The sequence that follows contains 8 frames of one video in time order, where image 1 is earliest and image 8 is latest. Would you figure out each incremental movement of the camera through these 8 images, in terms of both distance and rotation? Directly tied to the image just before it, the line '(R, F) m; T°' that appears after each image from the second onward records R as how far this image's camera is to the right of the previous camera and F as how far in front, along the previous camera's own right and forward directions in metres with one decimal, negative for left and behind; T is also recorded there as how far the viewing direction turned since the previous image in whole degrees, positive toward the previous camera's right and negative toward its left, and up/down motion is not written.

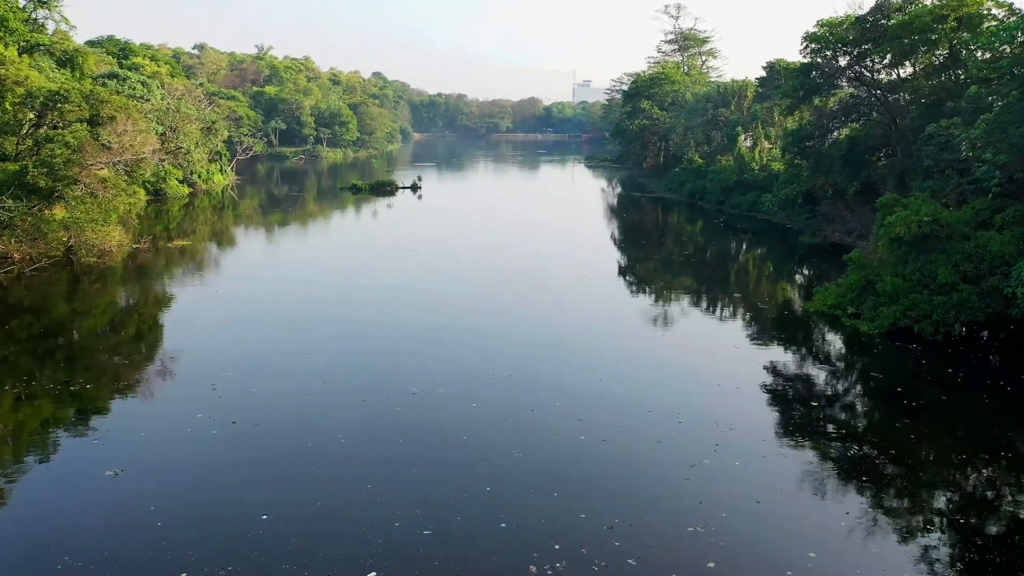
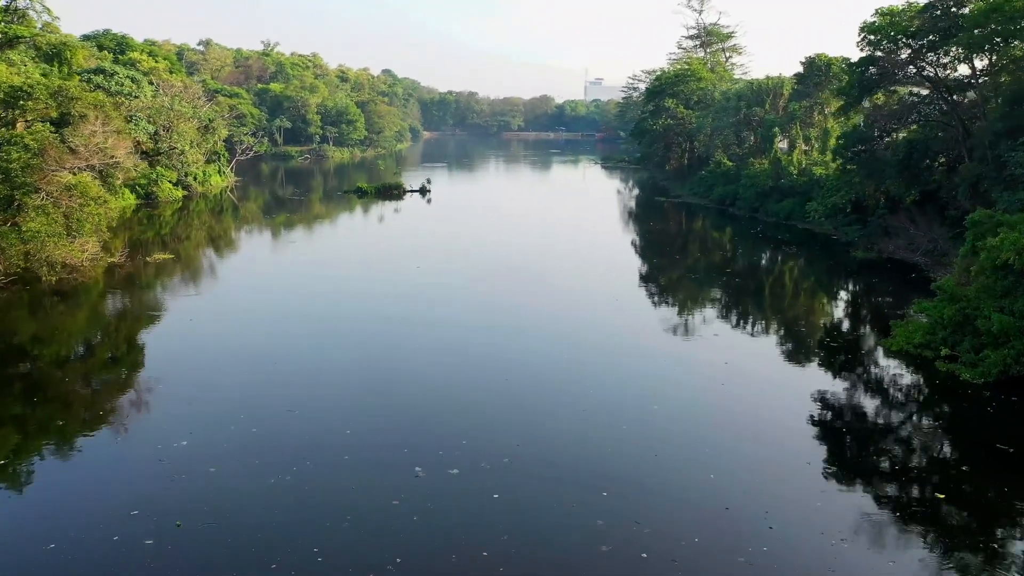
(-0.2, +1.7) m; -1°
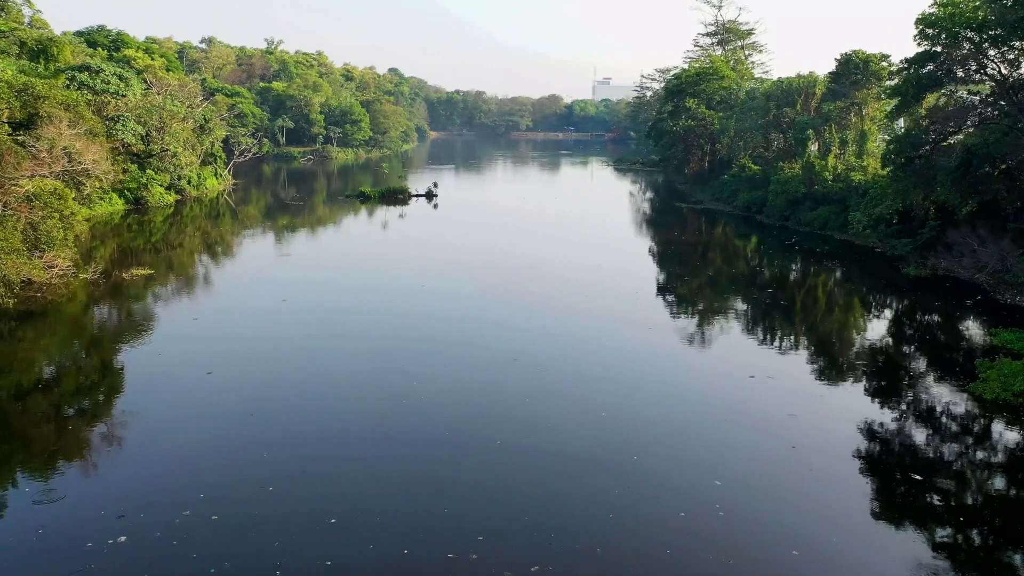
(-0.2, +1.5) m; 0°
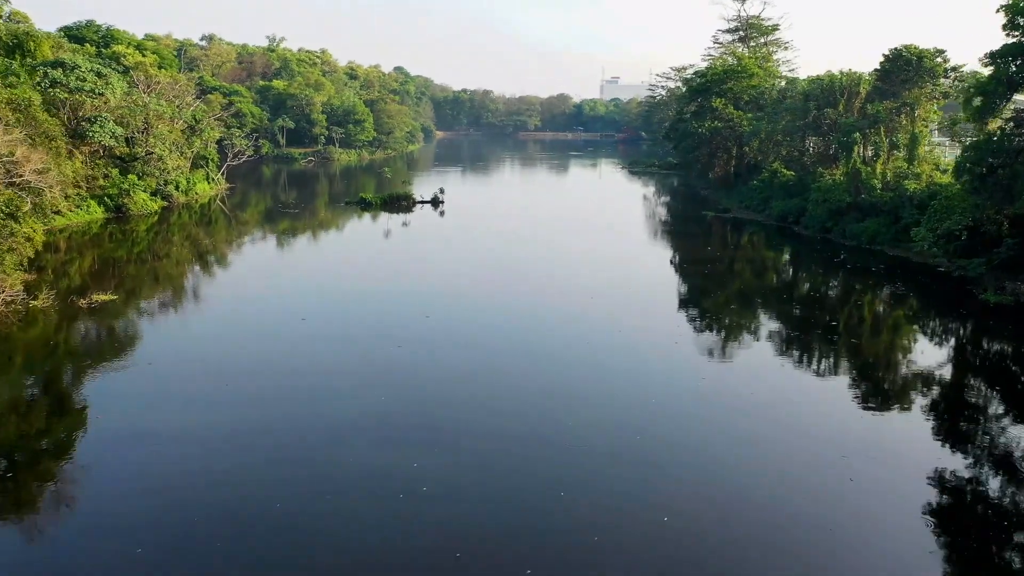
(-0.2, +1.8) m; 0°
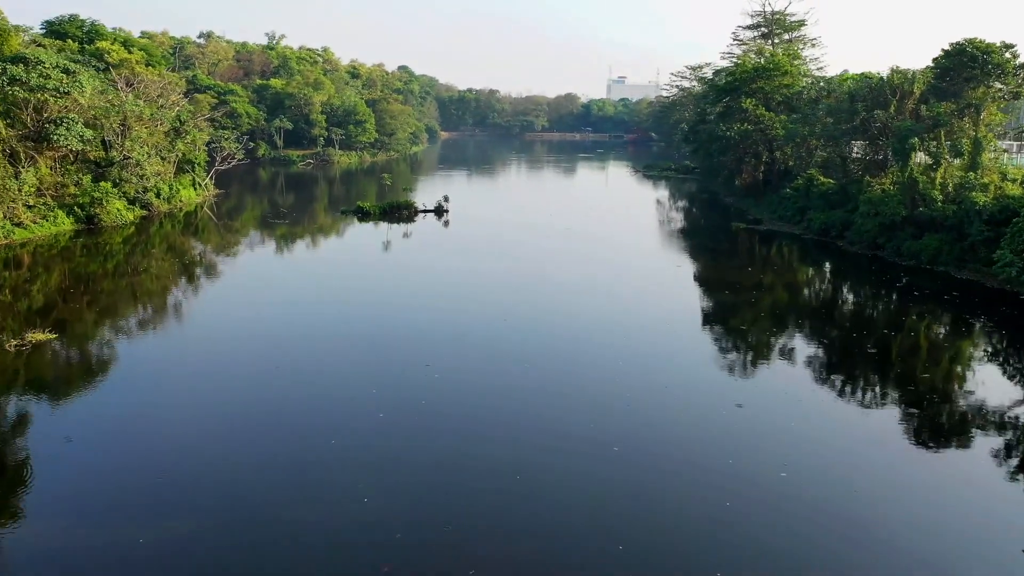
(-0.2, +2.0) m; 0°
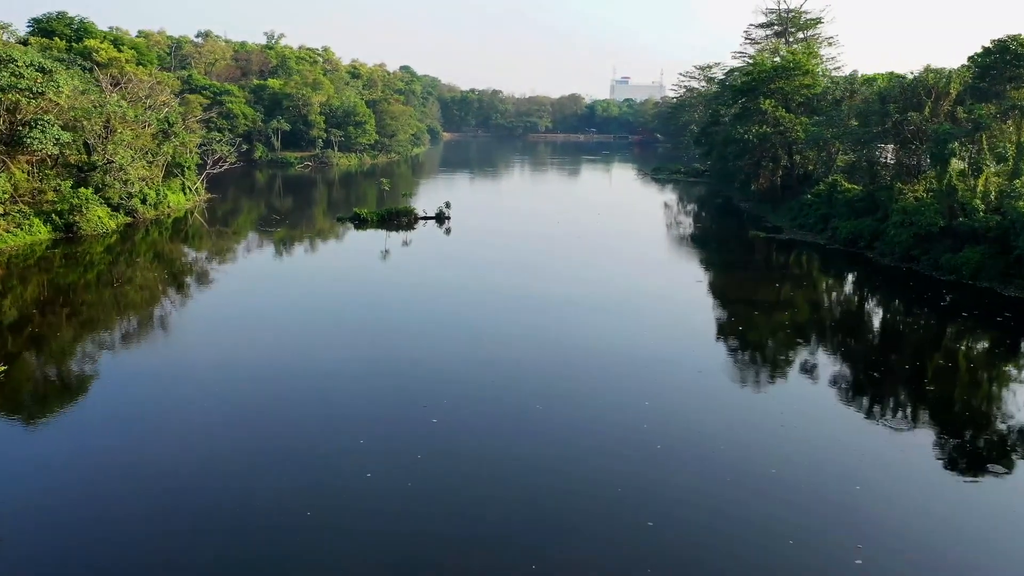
(-0.1, +1.1) m; 0°
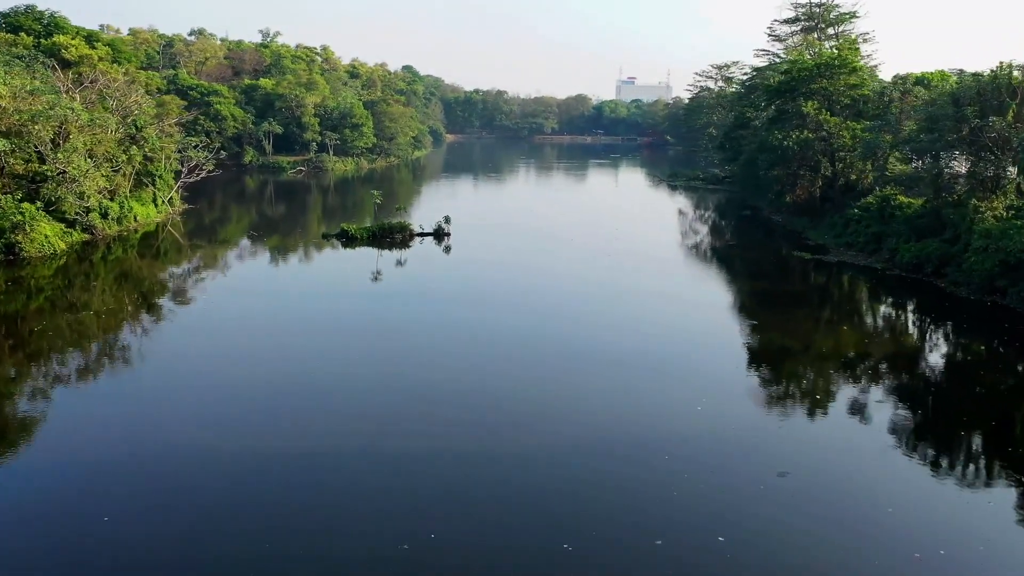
(-0.1, +2.3) m; 0°
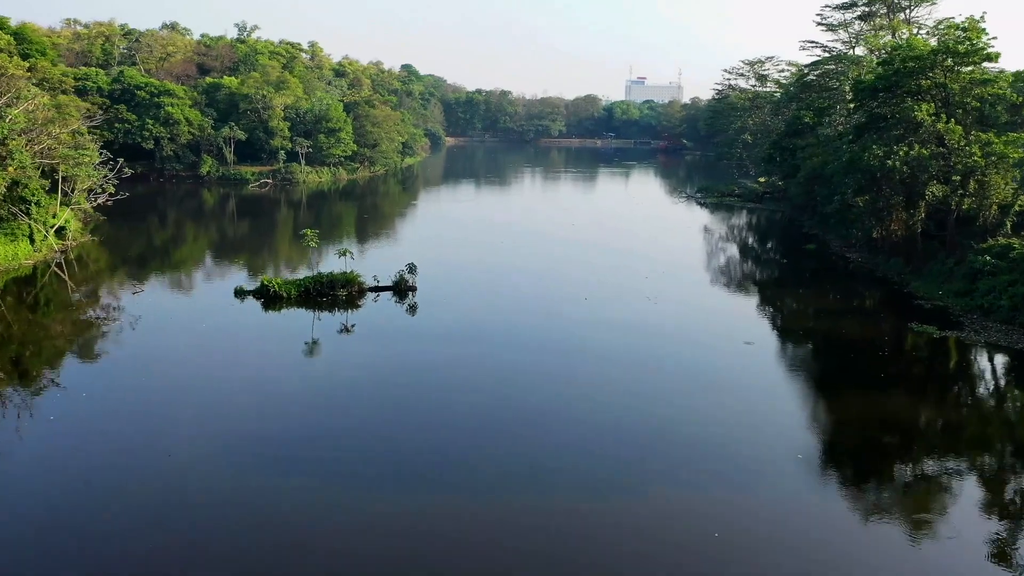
(+0.3, +5.2) m; -1°
